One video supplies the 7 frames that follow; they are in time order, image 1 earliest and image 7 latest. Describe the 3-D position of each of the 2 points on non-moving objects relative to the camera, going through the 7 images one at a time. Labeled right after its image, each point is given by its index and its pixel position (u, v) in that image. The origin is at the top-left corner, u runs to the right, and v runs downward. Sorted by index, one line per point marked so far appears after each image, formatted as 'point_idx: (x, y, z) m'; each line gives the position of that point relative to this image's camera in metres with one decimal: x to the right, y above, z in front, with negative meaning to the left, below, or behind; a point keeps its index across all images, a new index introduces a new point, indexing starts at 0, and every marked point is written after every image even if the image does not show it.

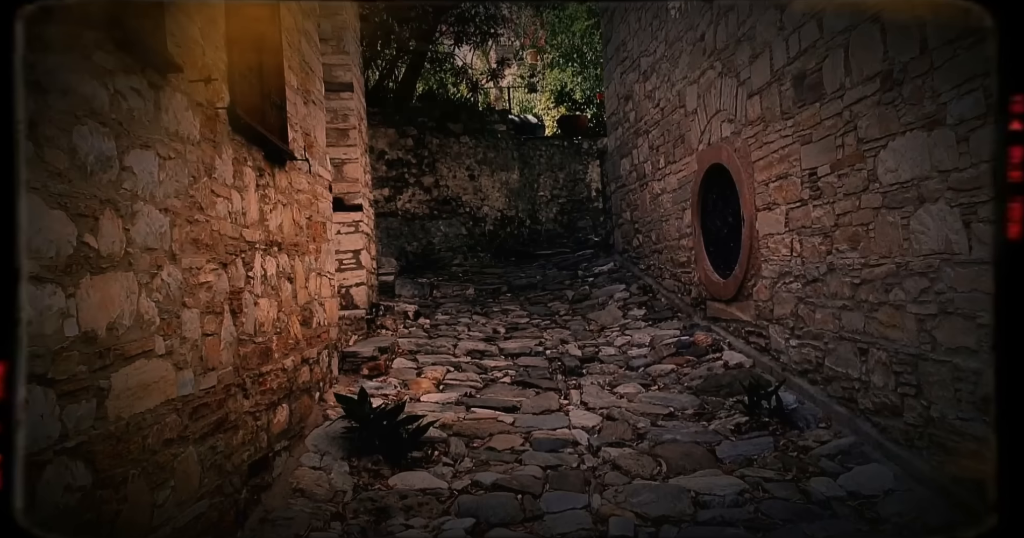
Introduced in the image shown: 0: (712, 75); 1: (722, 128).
0: (+1.5, +1.4, +5.0) m
1: (+1.5, +1.0, +4.8) m
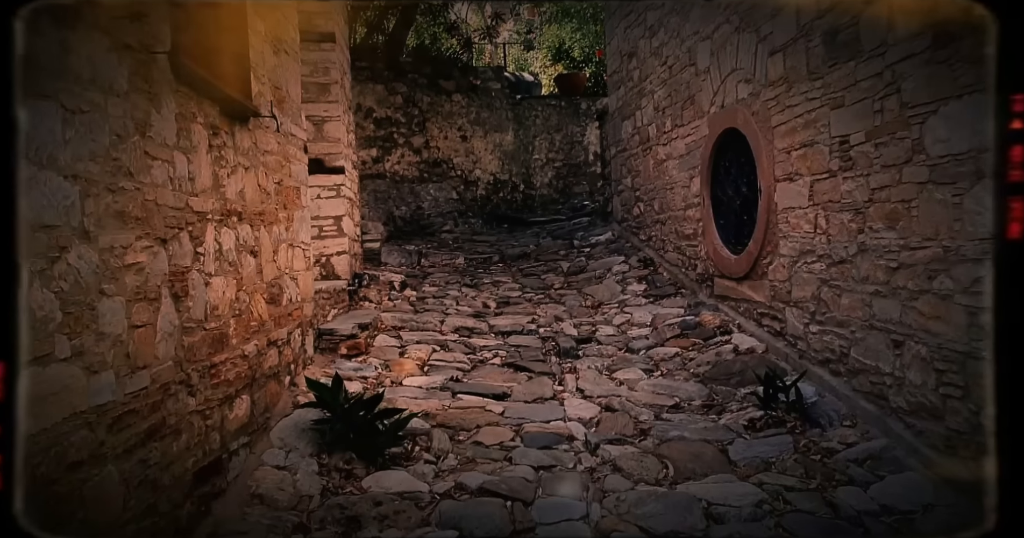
0: (+1.4, +1.6, +4.5) m
1: (+1.4, +1.2, +4.4) m
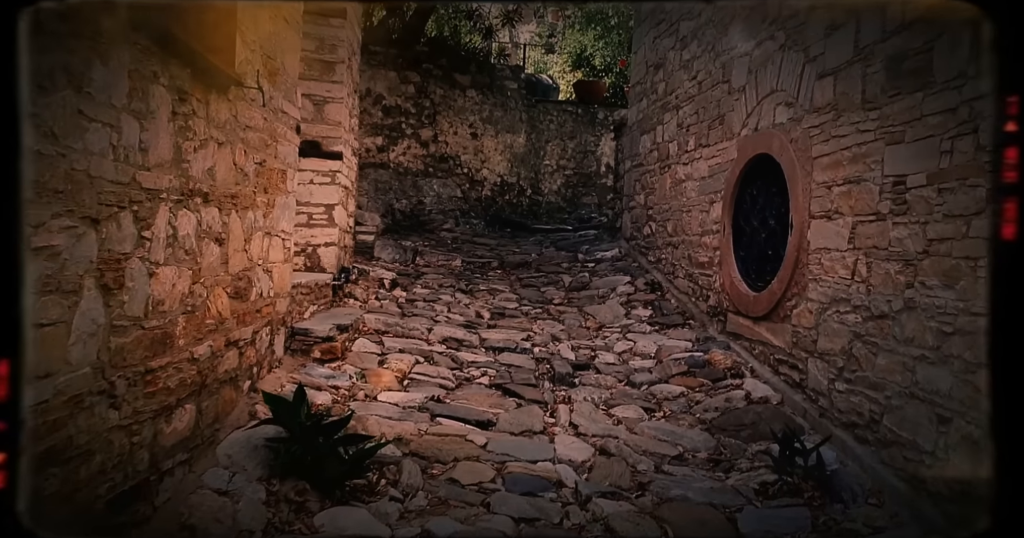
0: (+1.6, +1.3, +4.2) m
1: (+1.6, +0.9, +4.0) m
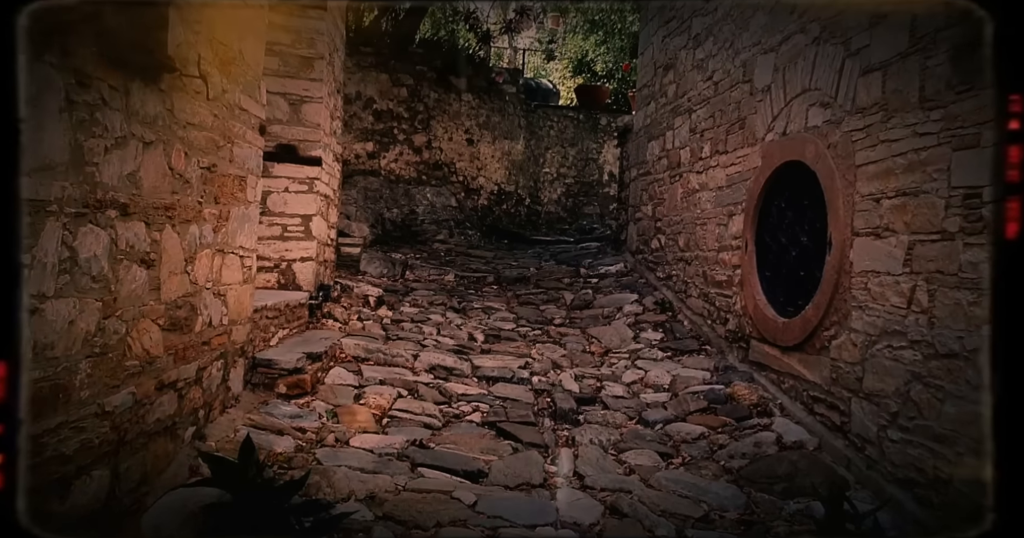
0: (+1.6, +1.2, +3.7) m
1: (+1.5, +0.8, +3.5) m
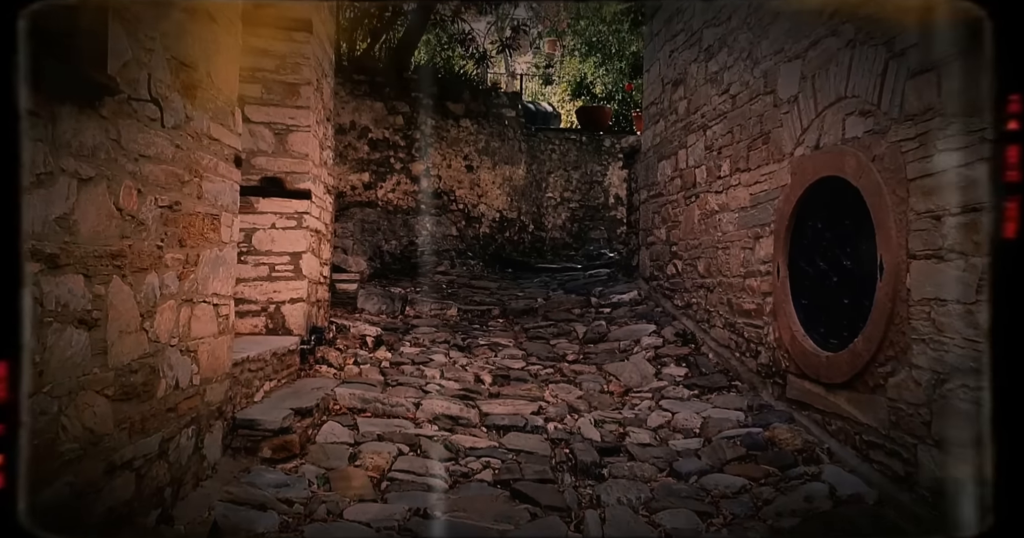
0: (+1.6, +1.1, +3.3) m
1: (+1.6, +0.7, +3.2) m
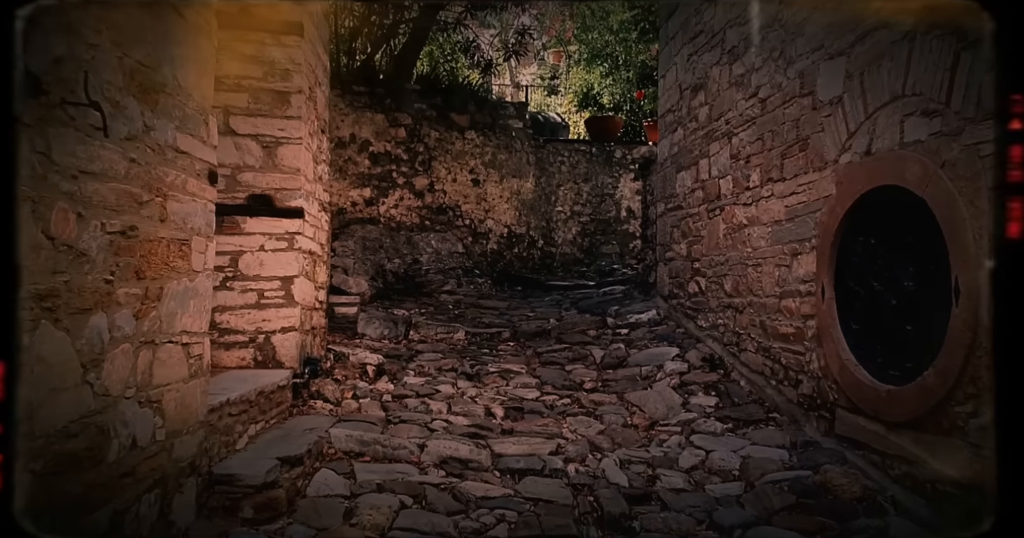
0: (+1.6, +1.0, +3.0) m
1: (+1.6, +0.6, +2.8) m
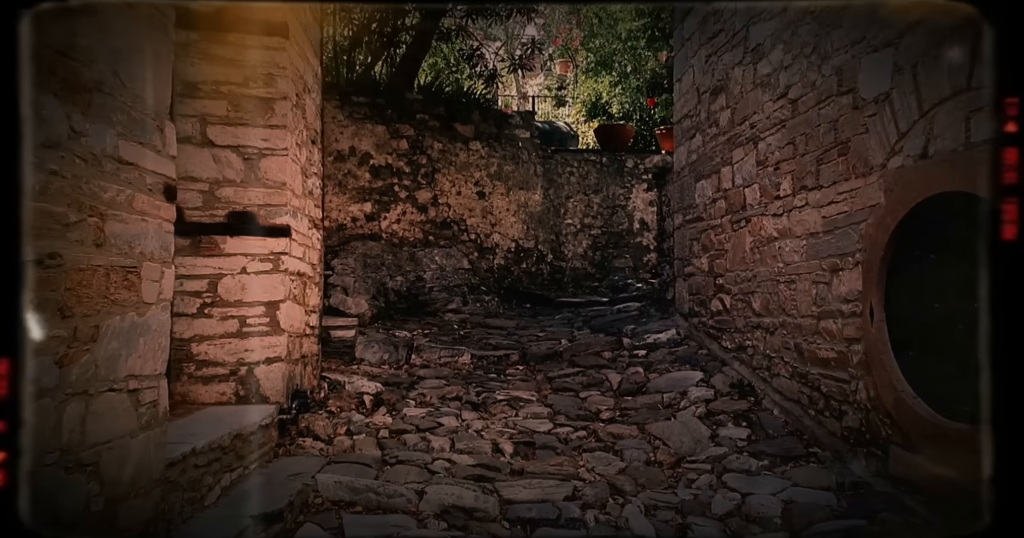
0: (+1.6, +0.9, +2.6) m
1: (+1.6, +0.5, +2.4) m
